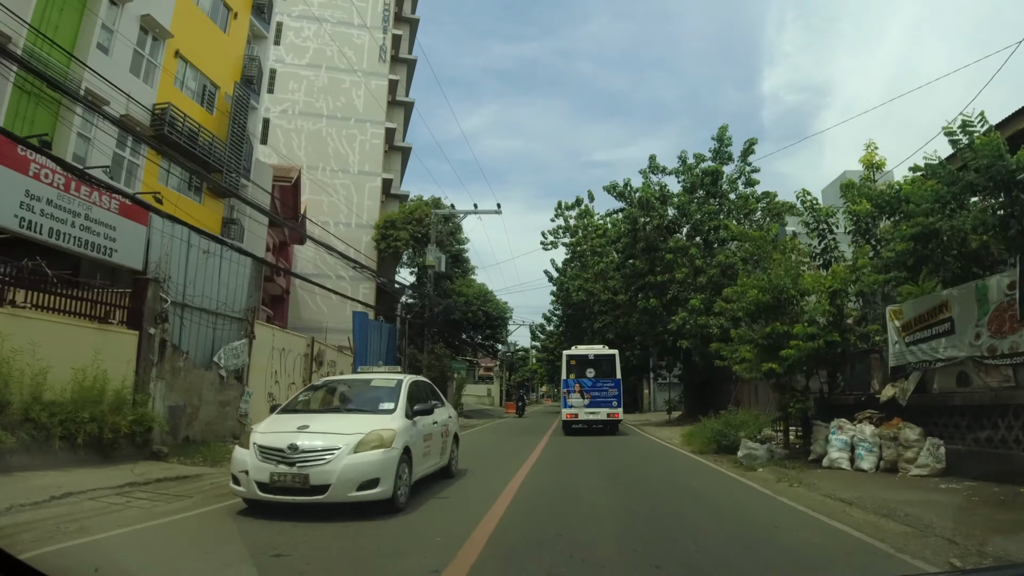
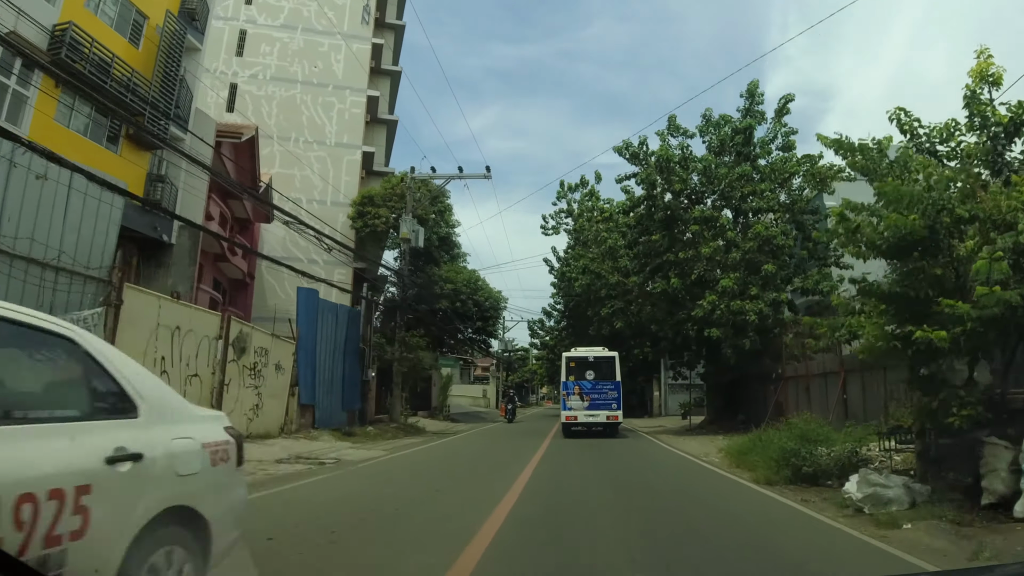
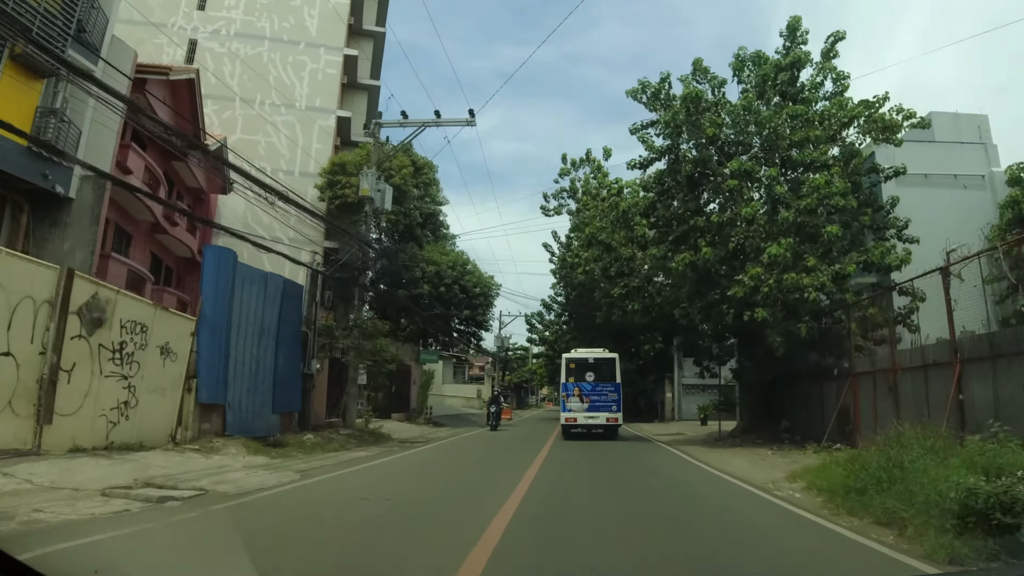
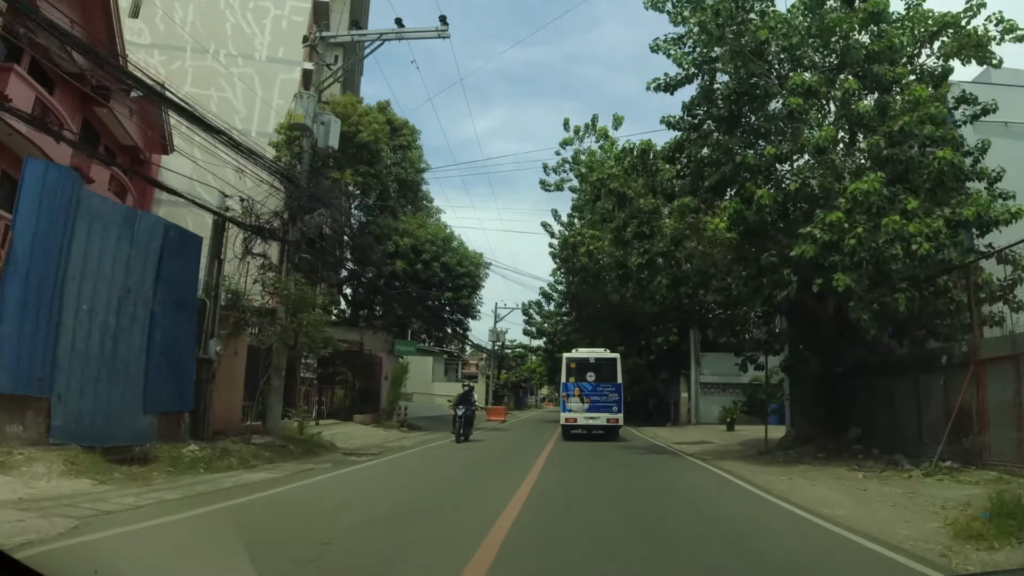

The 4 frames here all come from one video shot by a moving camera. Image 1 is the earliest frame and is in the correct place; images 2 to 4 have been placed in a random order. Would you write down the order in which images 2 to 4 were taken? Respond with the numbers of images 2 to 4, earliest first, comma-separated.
2, 3, 4
